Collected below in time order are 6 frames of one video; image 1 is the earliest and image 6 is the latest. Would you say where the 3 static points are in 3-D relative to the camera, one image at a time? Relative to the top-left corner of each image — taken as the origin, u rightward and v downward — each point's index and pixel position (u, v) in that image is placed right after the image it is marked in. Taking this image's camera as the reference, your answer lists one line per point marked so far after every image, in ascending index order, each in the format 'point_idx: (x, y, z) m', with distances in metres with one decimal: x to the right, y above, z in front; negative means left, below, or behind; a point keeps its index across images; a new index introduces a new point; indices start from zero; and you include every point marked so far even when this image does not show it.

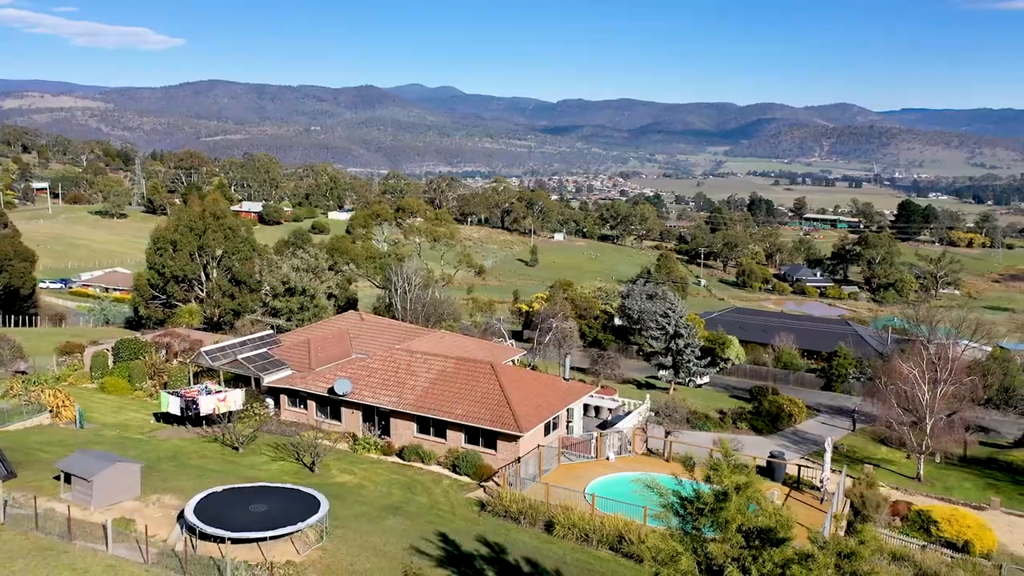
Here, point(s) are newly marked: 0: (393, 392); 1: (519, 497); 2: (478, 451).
0: (-2.0, -2.4, +16.3) m
1: (+0.1, -3.5, +13.5) m
2: (-0.6, -3.2, +15.4) m
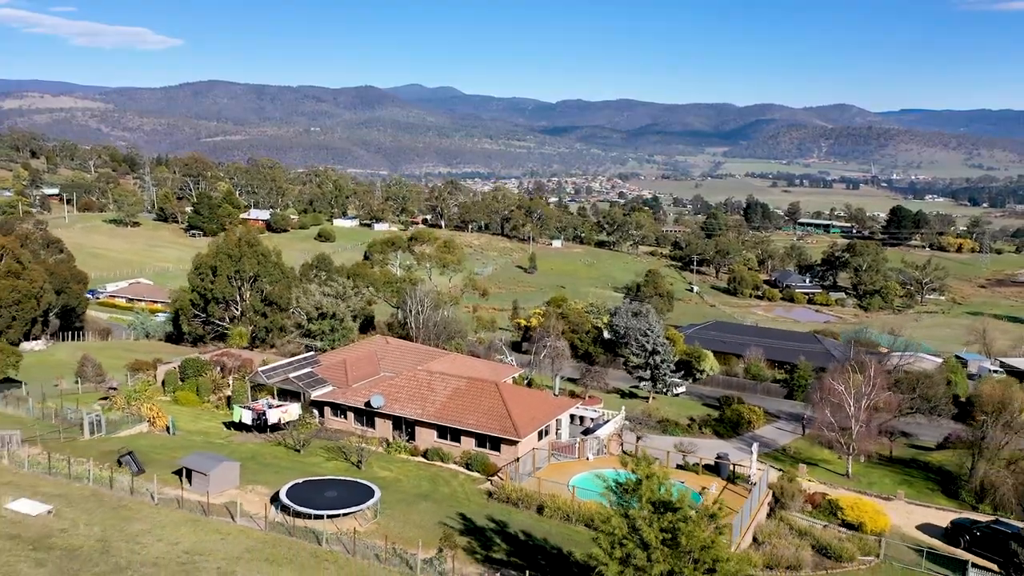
0: (-2.0, -2.9, +18.7) m
1: (+0.1, -4.0, +15.9) m
2: (-0.6, -3.7, +17.7) m
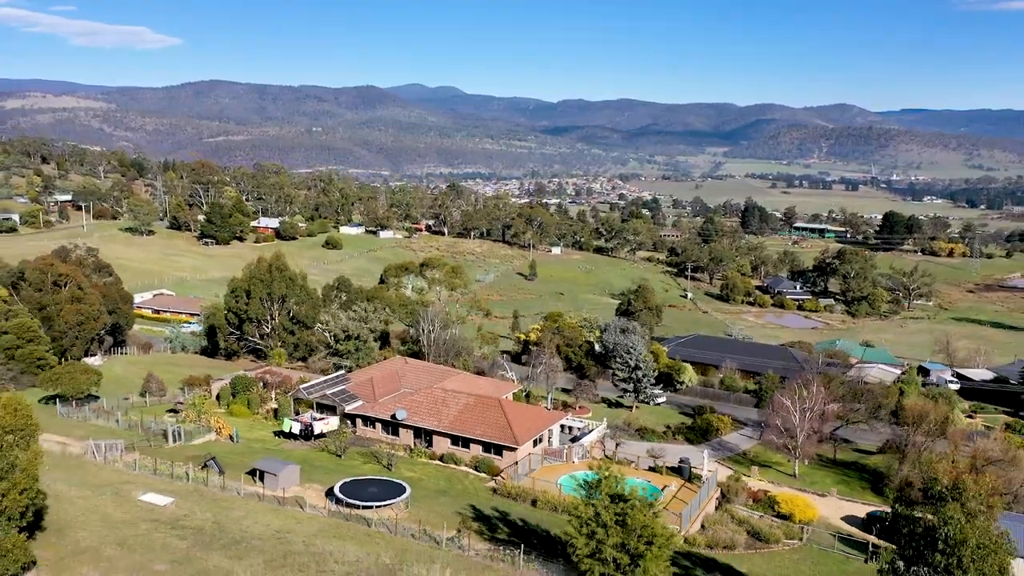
0: (-2.0, -3.5, +21.2) m
1: (+0.1, -4.6, +18.4) m
2: (-0.6, -4.3, +20.3) m
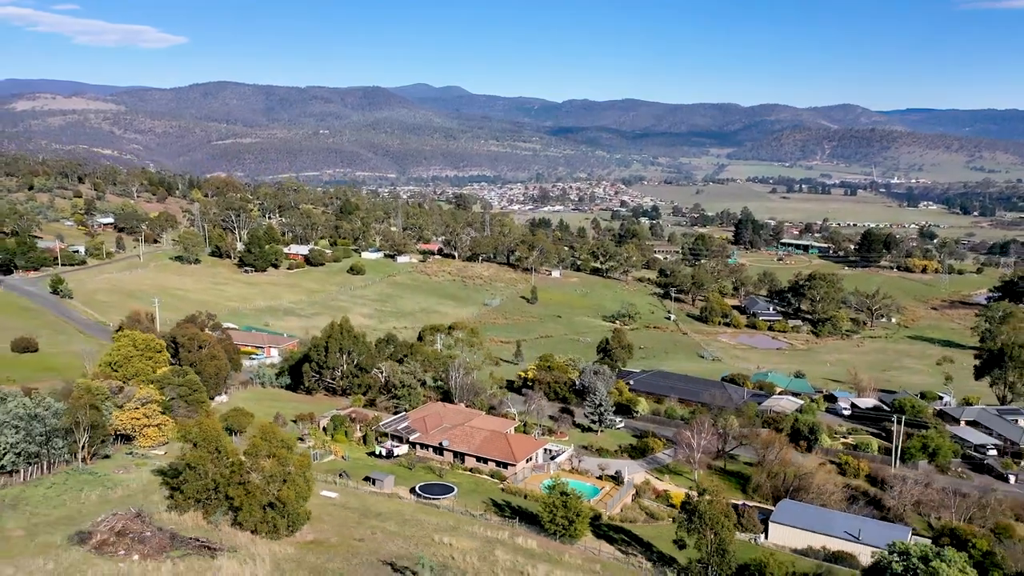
0: (-1.9, -5.7, +30.2) m
1: (+0.2, -6.9, +27.4) m
2: (-0.5, -6.6, +29.3) m
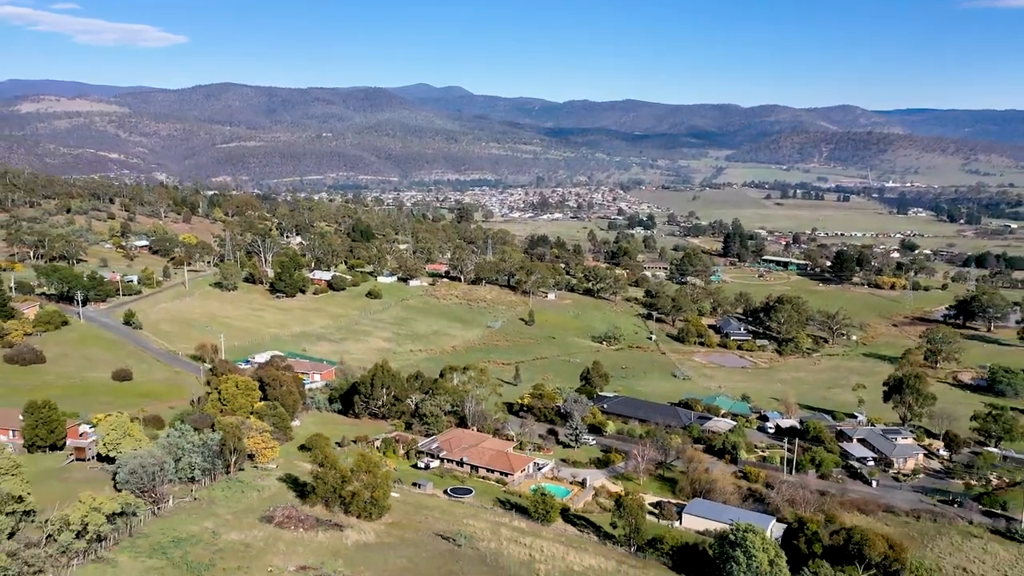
0: (-1.9, -8.4, +40.6) m
1: (+0.1, -9.6, +37.8) m
2: (-0.5, -9.3, +39.6) m
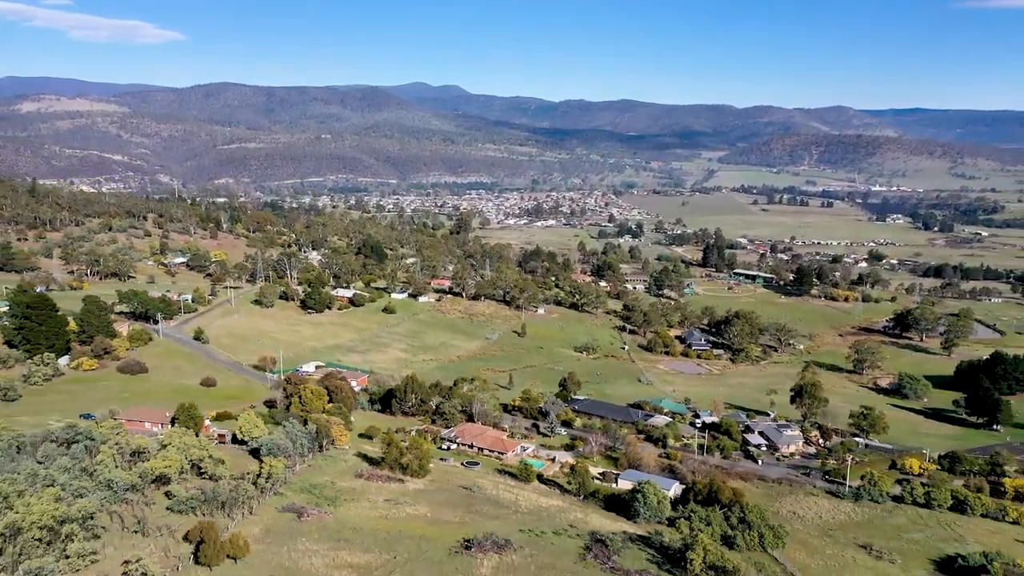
0: (-2.3, -10.8, +56.5) m
1: (-0.3, -12.0, +53.7) m
2: (-1.0, -11.7, +55.6) m
